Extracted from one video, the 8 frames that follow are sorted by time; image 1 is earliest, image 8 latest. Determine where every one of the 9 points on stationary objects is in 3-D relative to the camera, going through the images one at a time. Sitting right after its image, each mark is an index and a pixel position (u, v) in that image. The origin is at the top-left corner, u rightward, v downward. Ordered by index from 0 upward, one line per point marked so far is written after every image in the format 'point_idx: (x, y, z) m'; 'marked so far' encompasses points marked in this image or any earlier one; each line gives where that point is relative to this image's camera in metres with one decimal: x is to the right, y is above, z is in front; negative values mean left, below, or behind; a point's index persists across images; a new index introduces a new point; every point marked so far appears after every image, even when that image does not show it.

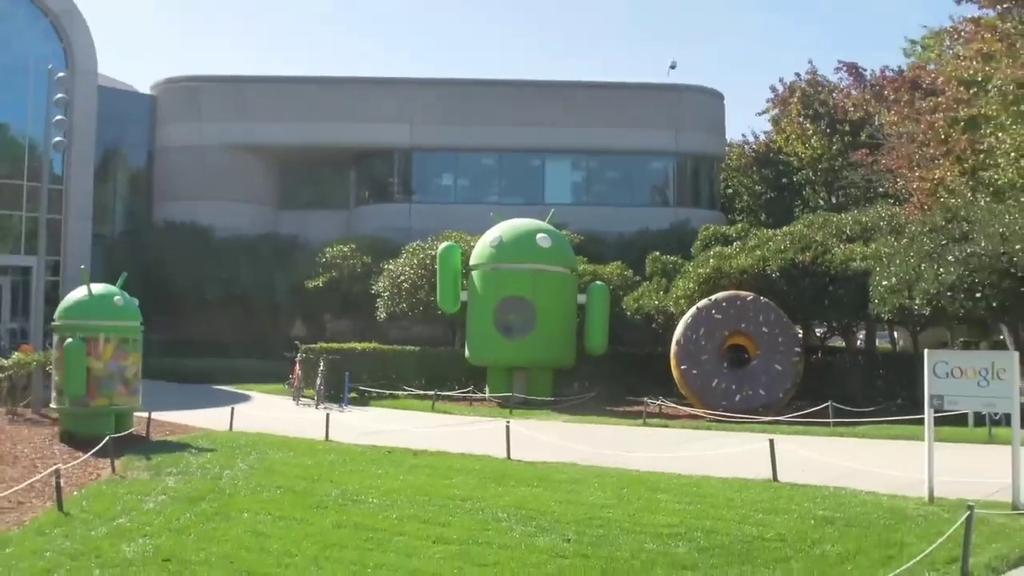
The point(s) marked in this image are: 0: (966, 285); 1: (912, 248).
0: (+7.1, 0.0, +18.2) m
1: (+6.8, +0.7, +19.8) m
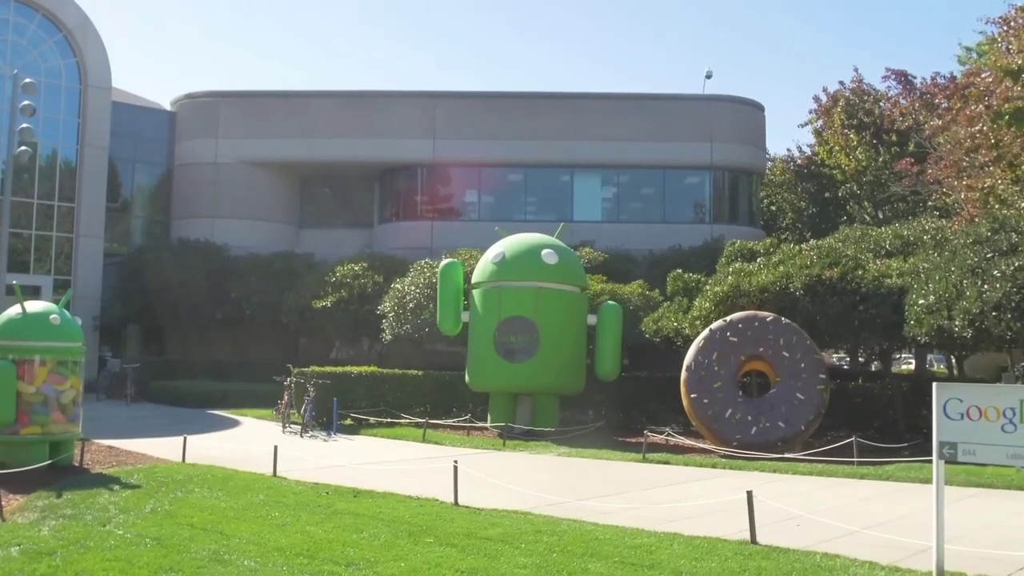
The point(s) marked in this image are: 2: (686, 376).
0: (+6.8, -0.2, +15.8) m
1: (+6.6, +0.4, +17.4) m
2: (+2.7, -1.4, +18.1) m
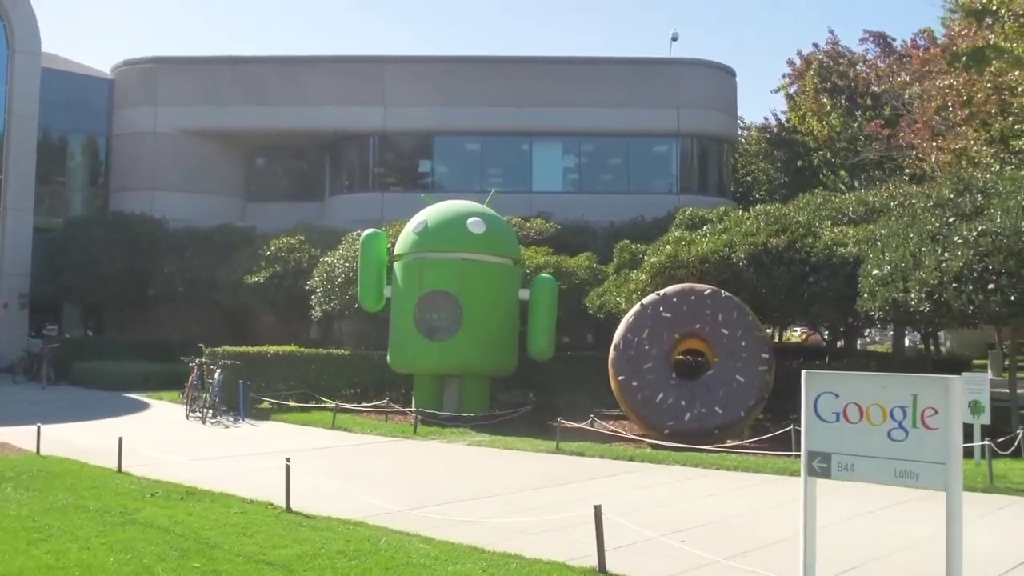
0: (+5.5, +0.1, +13.9) m
1: (+5.3, +0.8, +15.4) m
2: (+1.4, -0.9, +16.1) m
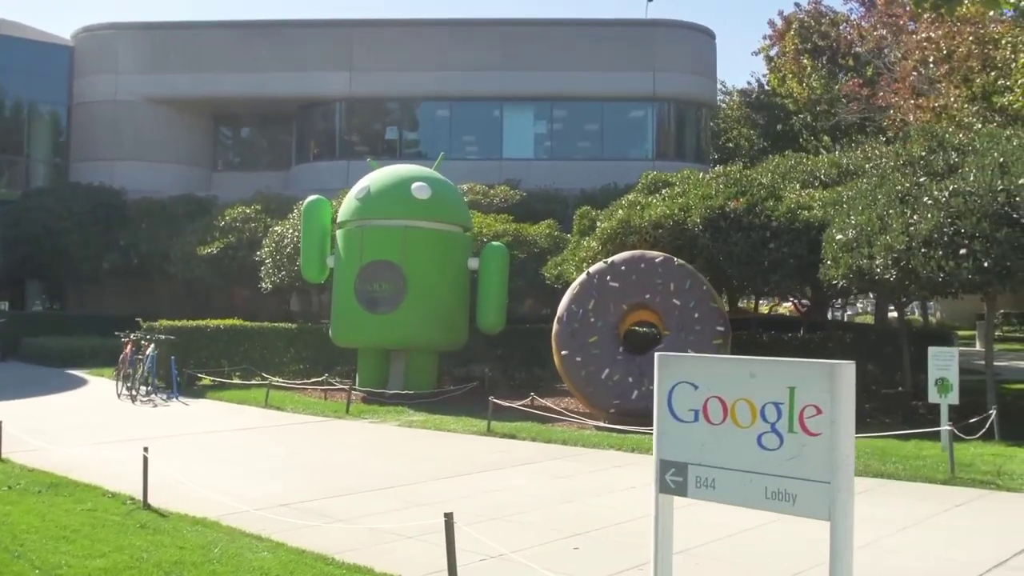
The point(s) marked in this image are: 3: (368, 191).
0: (+4.7, +0.5, +12.6) m
1: (+4.5, +1.2, +14.2) m
2: (+0.6, -0.5, +14.9) m
3: (-2.3, +1.6, +18.5) m
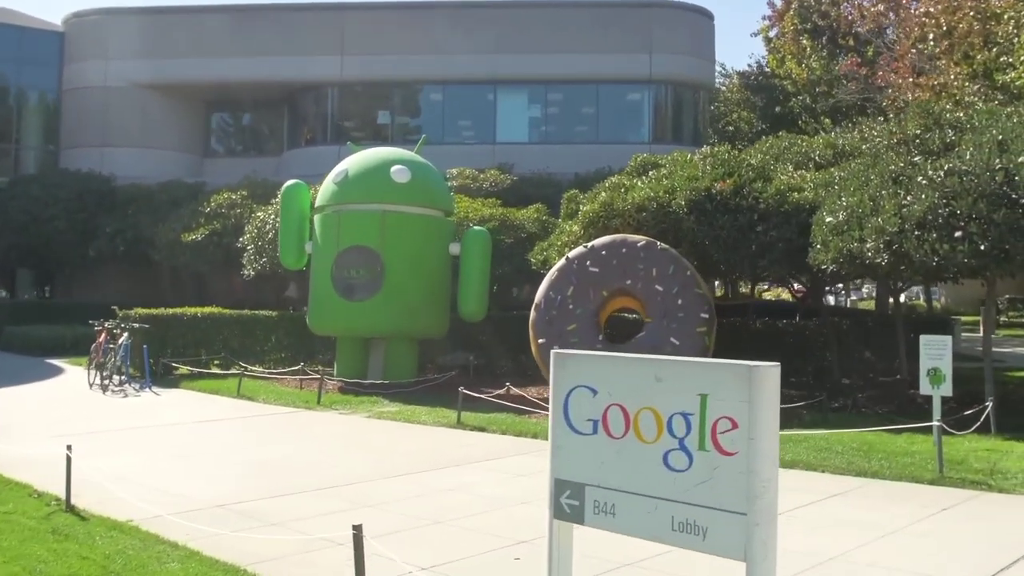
0: (+4.4, +0.7, +11.9) m
1: (+4.2, +1.4, +13.5) m
2: (+0.3, -0.4, +14.3) m
3: (-2.6, +1.8, +17.9) m
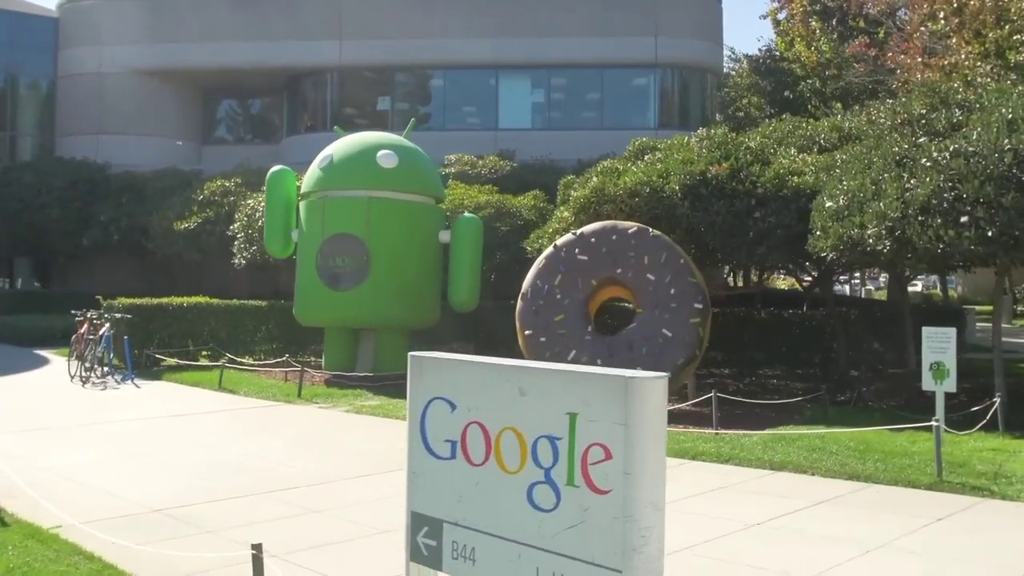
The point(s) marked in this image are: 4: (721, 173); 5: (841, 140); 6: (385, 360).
0: (+4.2, +0.8, +11.3) m
1: (+4.0, +1.5, +12.8) m
2: (+0.1, -0.2, +13.6) m
3: (-2.7, +1.9, +17.3) m
4: (+2.5, +1.4, +13.9) m
5: (+4.8, +2.2, +17.0) m
6: (-2.0, -1.1, +18.0) m
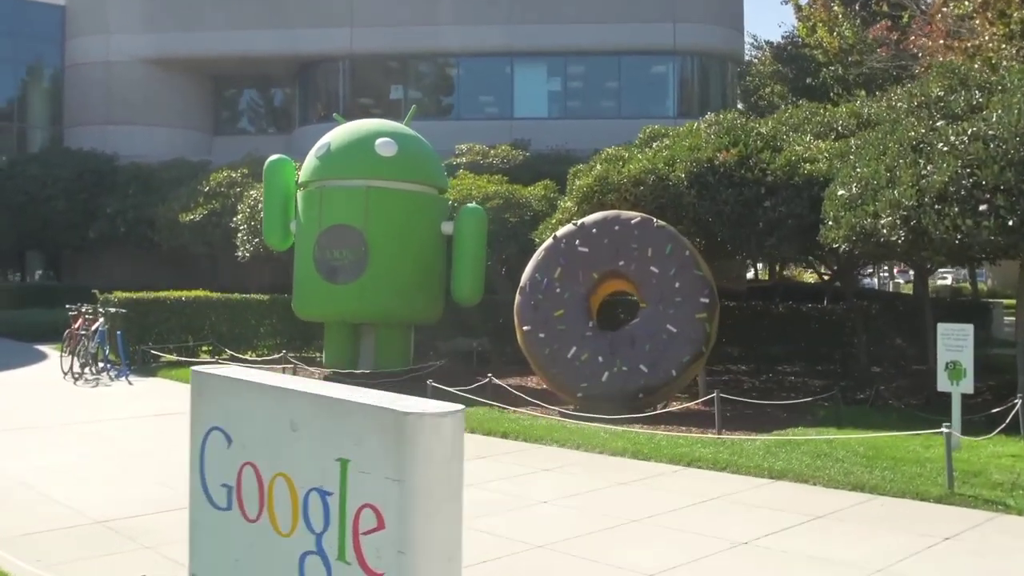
0: (+4.1, +0.9, +10.6) m
1: (+3.9, +1.6, +12.1) m
2: (+0.1, -0.1, +13.0) m
3: (-2.6, +2.0, +16.7) m
4: (+2.5, +1.5, +13.3) m
5: (+4.8, +2.3, +16.2) m
6: (-1.9, -1.0, +17.4) m
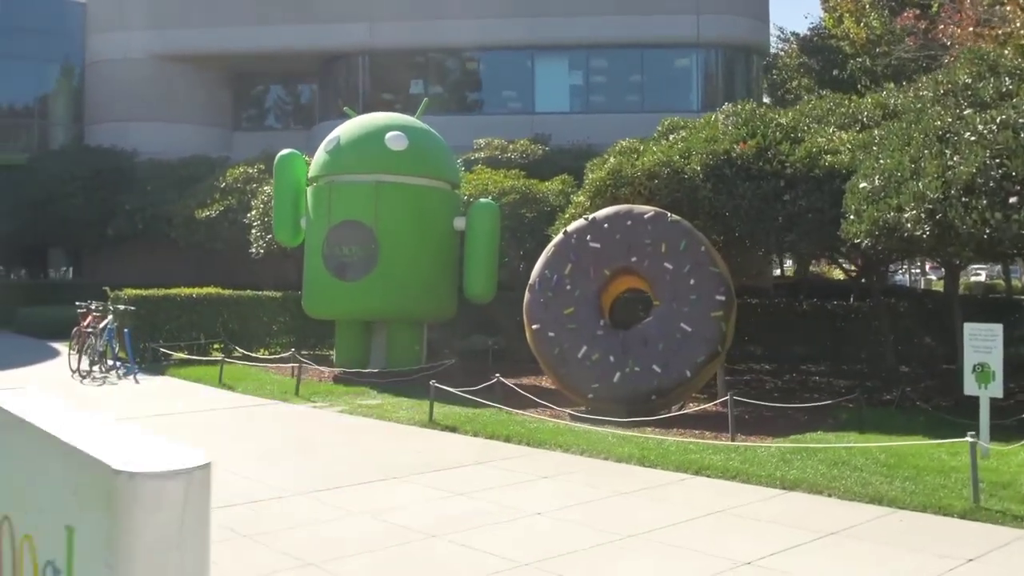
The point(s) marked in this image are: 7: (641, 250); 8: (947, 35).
0: (+4.2, +0.9, +10.0) m
1: (+4.0, +1.6, +11.6) m
2: (+0.2, -0.1, +12.6) m
3: (-2.4, +2.1, +16.3) m
4: (+2.6, +1.5, +12.7) m
5: (+5.0, +2.3, +15.7) m
6: (-1.7, -1.0, +17.0) m
7: (+1.3, +0.4, +12.2) m
8: (+7.3, +4.2, +19.4) m
